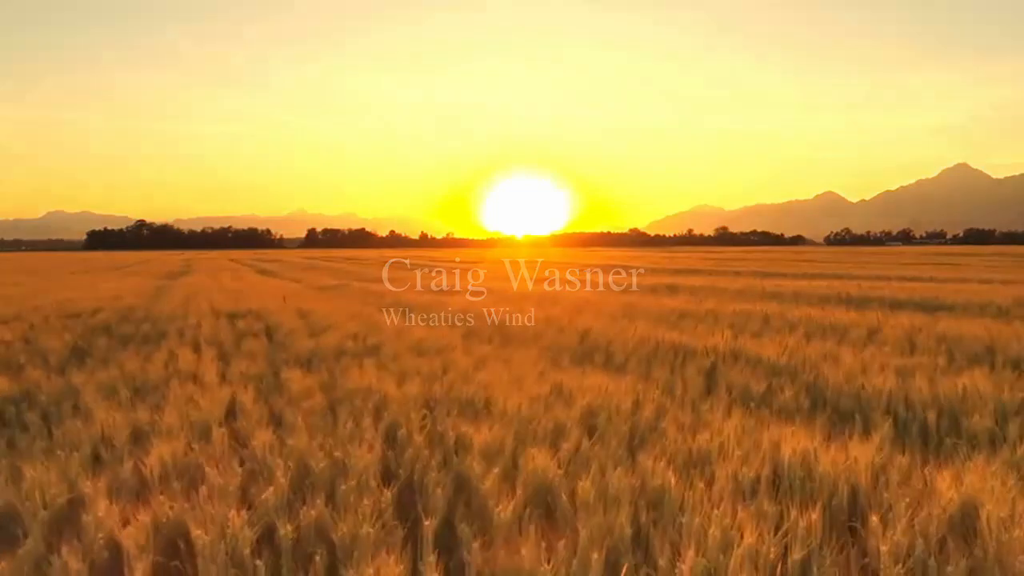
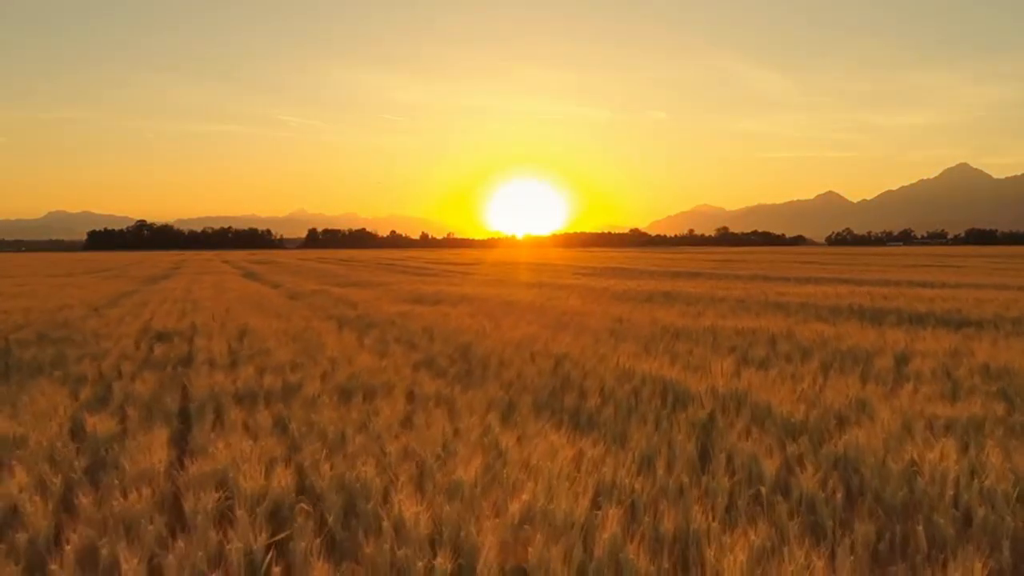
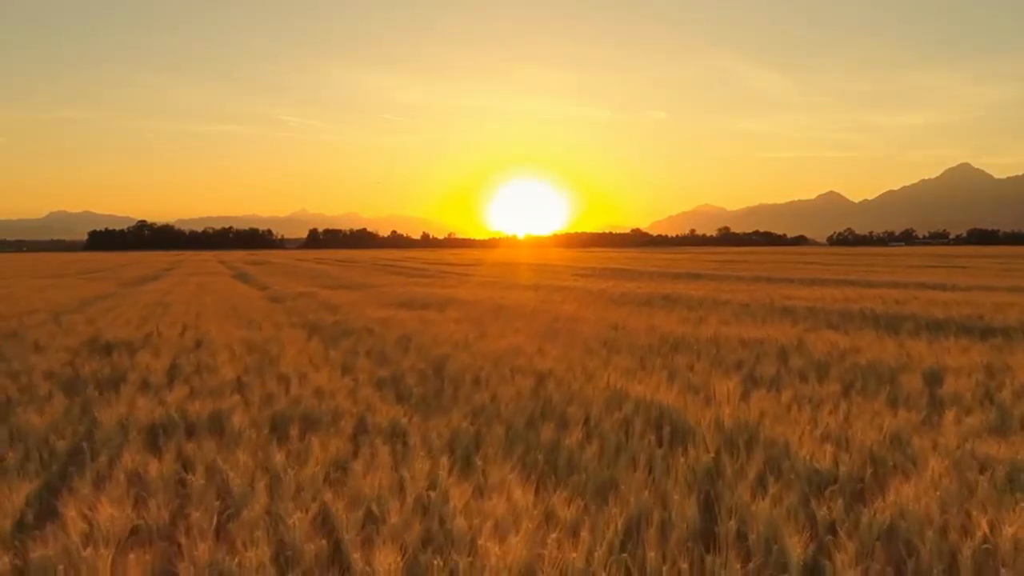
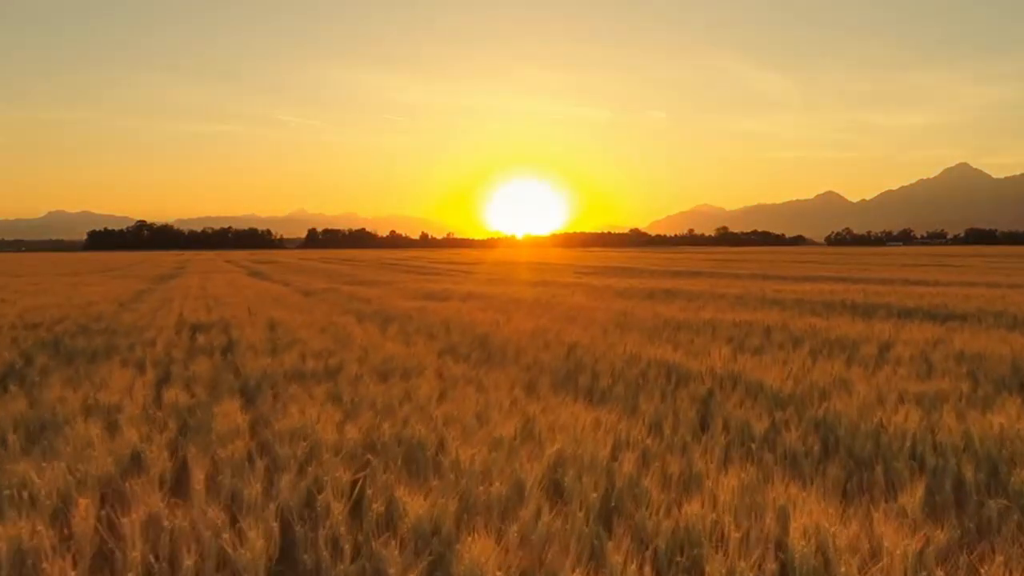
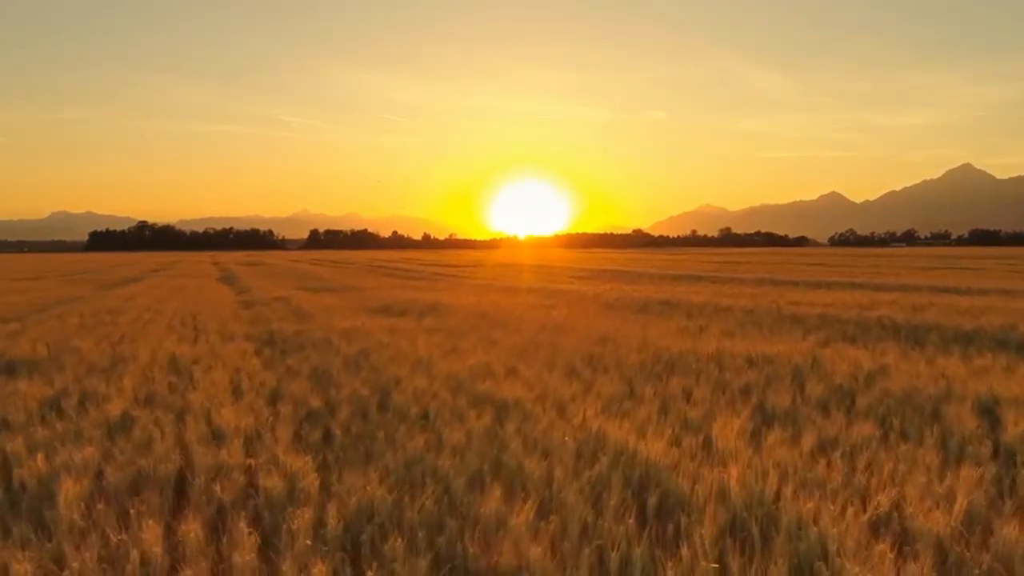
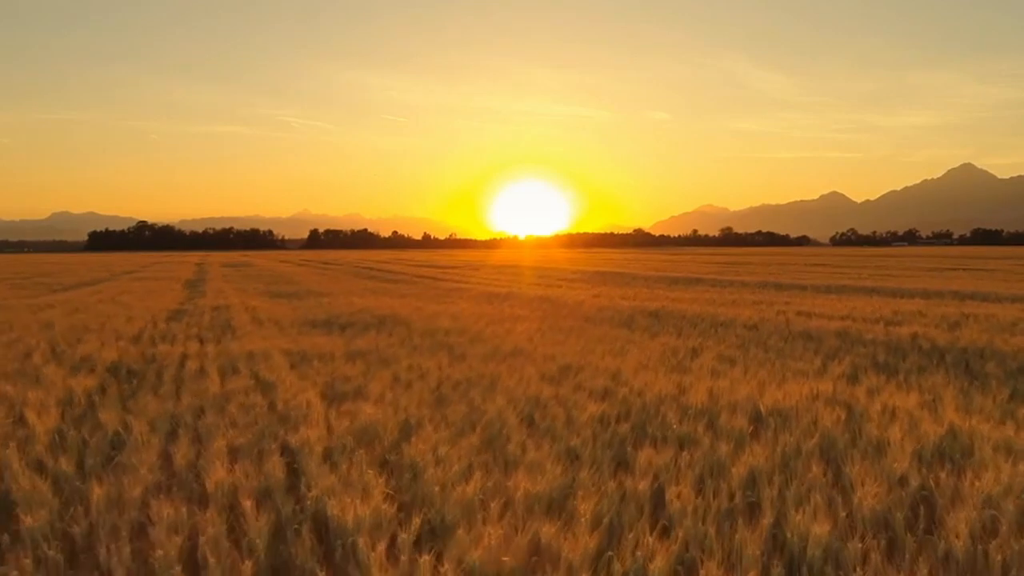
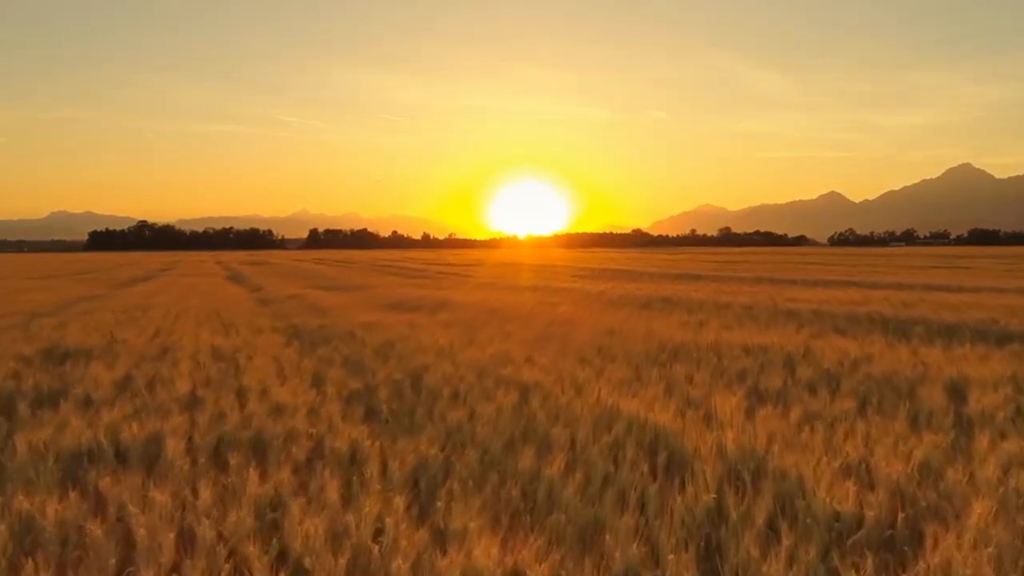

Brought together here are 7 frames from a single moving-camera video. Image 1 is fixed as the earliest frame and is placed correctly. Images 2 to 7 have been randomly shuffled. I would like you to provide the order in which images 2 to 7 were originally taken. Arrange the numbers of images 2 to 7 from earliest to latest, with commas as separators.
4, 2, 3, 7, 5, 6
